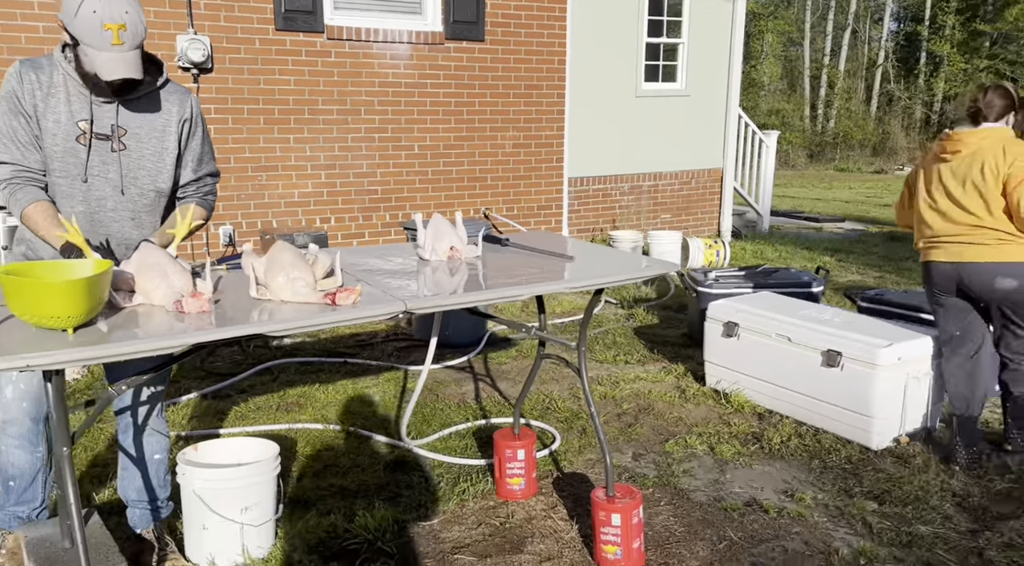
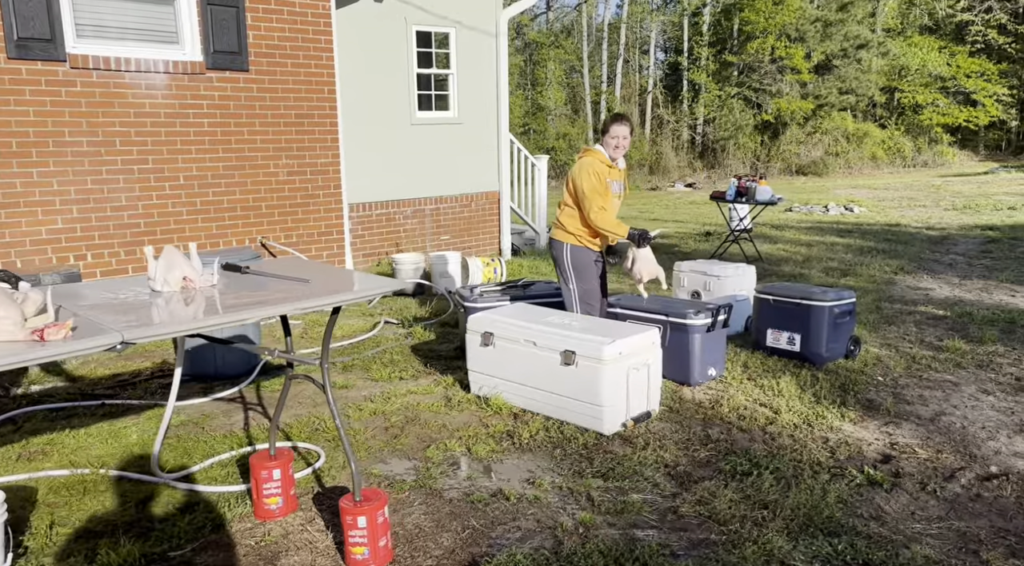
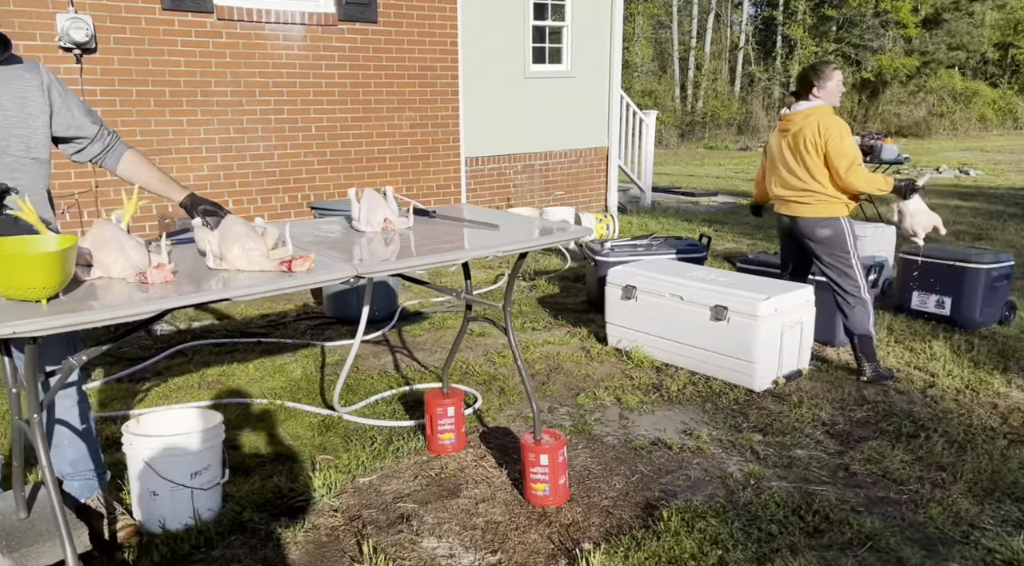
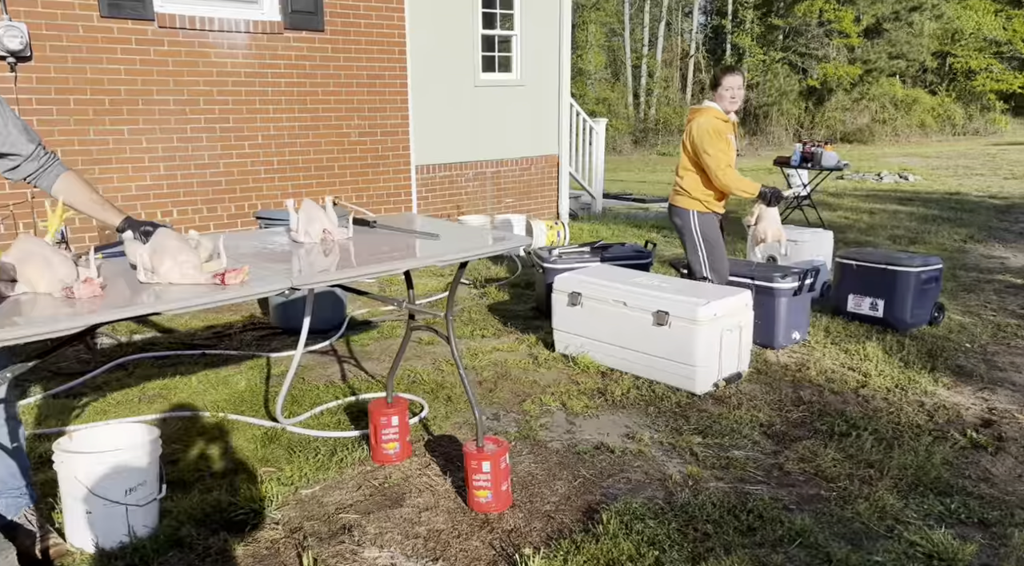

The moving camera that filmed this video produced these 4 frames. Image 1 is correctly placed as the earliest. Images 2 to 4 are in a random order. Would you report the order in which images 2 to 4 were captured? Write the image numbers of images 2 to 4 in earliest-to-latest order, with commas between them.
3, 4, 2
